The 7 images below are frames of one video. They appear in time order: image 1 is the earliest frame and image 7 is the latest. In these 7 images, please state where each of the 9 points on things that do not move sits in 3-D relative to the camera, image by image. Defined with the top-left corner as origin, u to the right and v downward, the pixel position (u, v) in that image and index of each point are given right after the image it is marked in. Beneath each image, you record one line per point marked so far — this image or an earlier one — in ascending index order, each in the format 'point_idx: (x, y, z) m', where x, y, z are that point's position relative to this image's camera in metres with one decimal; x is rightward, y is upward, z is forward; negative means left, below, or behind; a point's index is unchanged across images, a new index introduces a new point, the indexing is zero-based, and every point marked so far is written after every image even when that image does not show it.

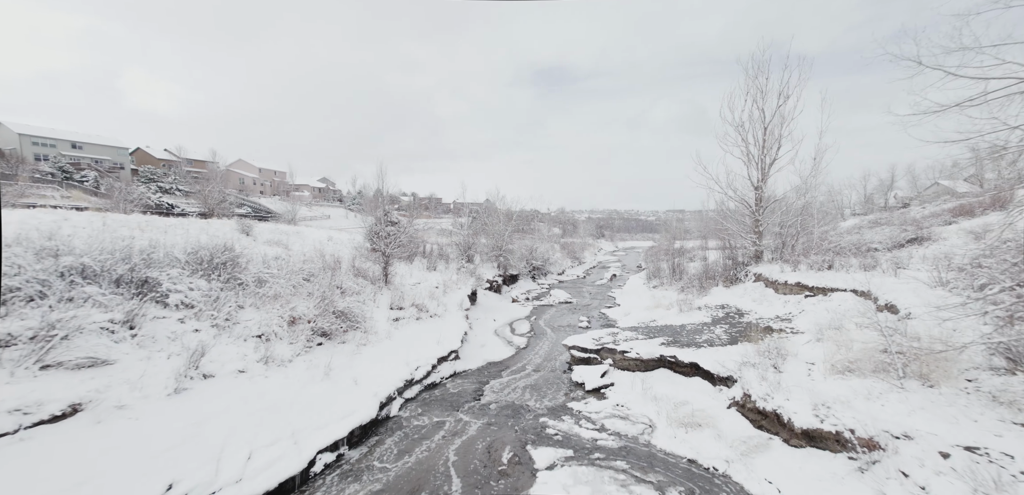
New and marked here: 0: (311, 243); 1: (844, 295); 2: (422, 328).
0: (-9.4, +0.2, +18.8) m
1: (+10.0, -1.5, +12.2) m
2: (-3.2, -2.9, +14.5) m
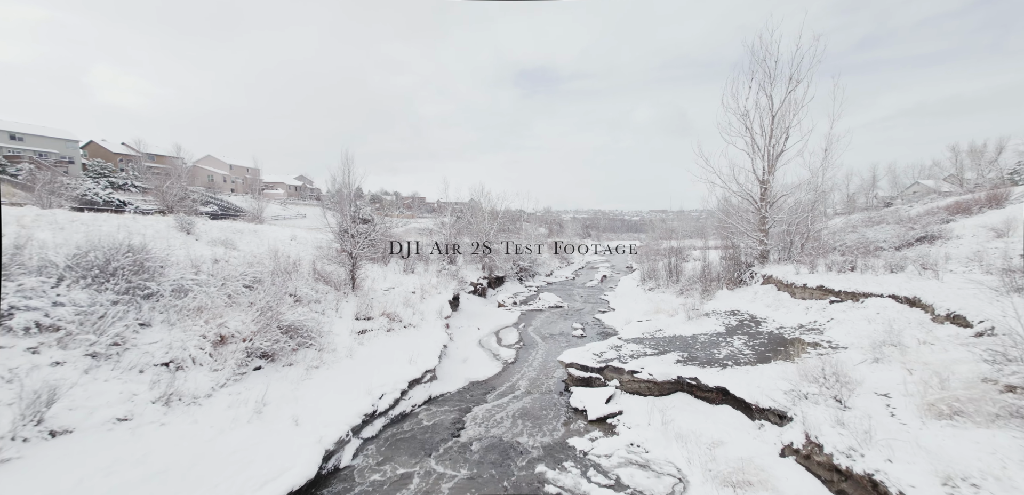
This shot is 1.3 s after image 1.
0: (-9.9, +0.2, +16.5) m
1: (+9.7, -1.4, +10.5) m
2: (-3.7, -2.9, +12.4) m
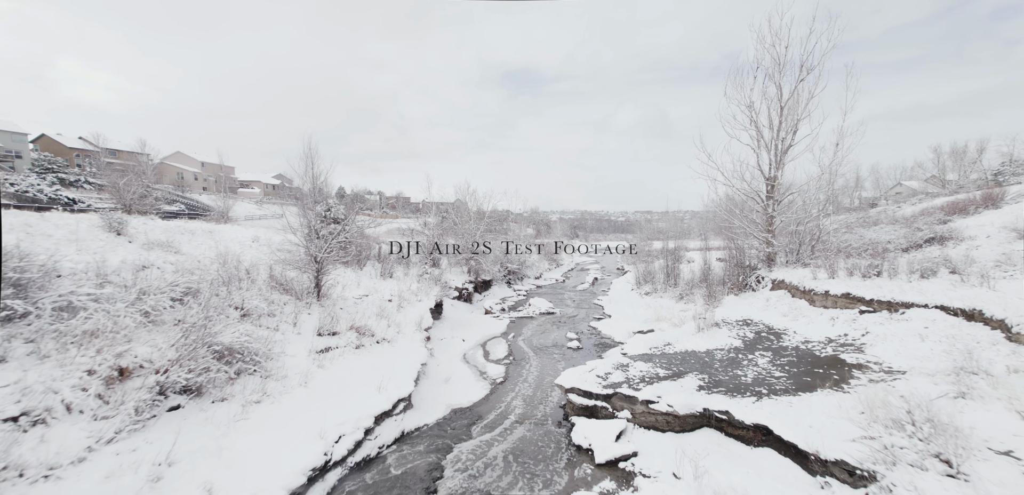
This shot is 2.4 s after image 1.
0: (-10.4, +0.1, +14.4) m
1: (+9.4, -1.5, +9.1) m
2: (-3.9, -3.0, +10.5) m
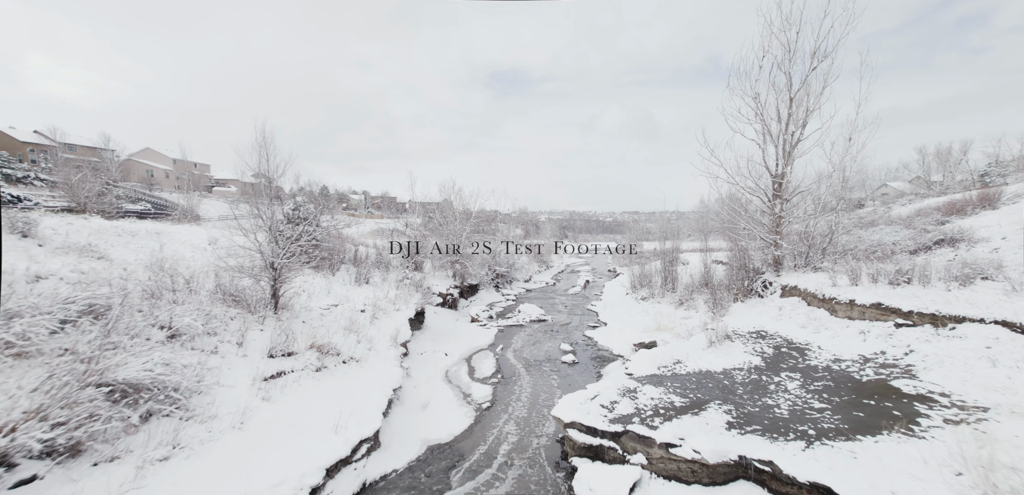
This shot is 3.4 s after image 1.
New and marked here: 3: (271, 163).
0: (-10.7, 0.0, +12.5) m
1: (+9.2, -1.6, +7.8) m
2: (-4.2, -3.2, +8.8) m
3: (-6.5, +2.3, +10.9) m
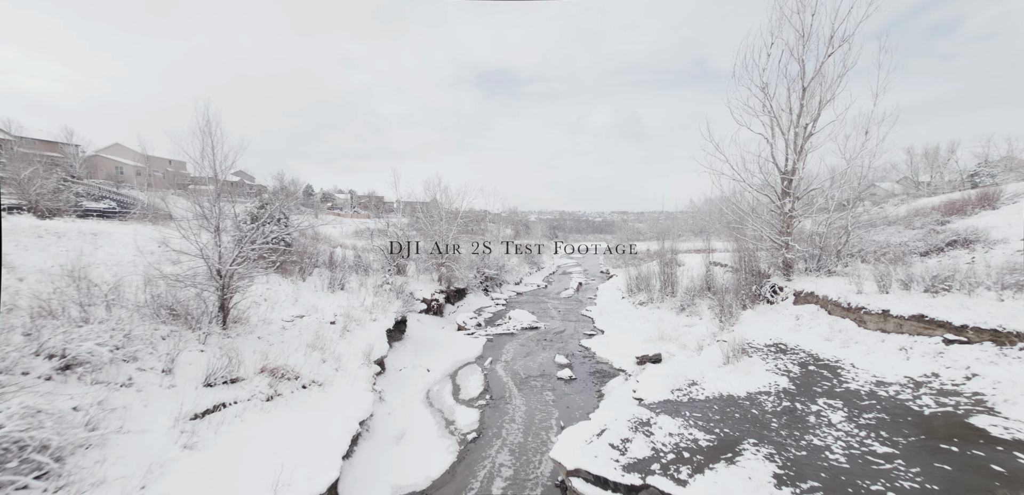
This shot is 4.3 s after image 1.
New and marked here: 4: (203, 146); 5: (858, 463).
0: (-11.0, -0.2, +10.7) m
1: (+9.0, -1.7, +6.5) m
2: (-4.4, -3.2, +7.2) m
3: (-6.8, +2.2, +9.3) m
4: (-7.2, +2.4, +9.4) m
5: (+4.7, -3.0, +5.6) m
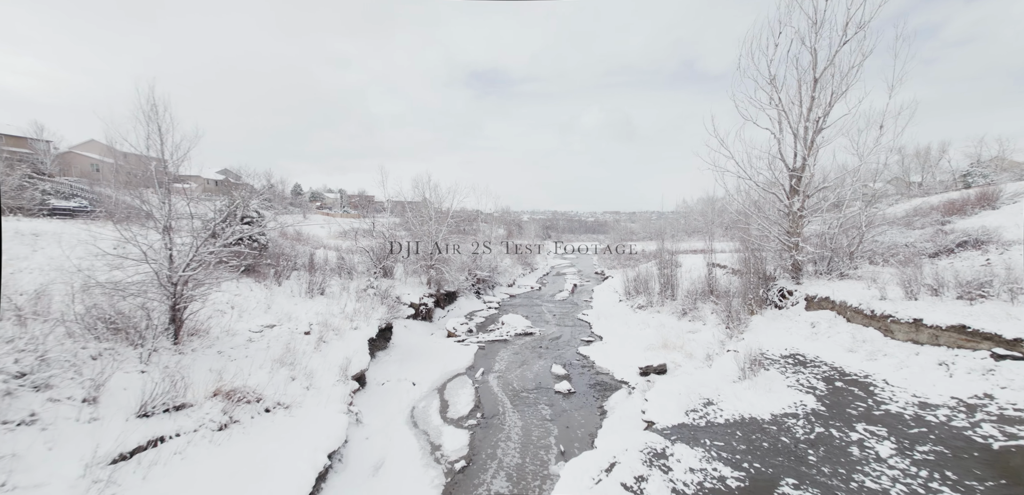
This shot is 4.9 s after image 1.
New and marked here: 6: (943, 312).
0: (-11.2, -0.2, +9.4) m
1: (+9.0, -1.7, +5.5) m
2: (-4.5, -3.3, +6.0) m
3: (-6.9, +2.1, +8.0) m
4: (-7.3, +2.3, +8.2) m
5: (+4.7, -3.1, +4.6) m
6: (+9.4, -1.4, +8.8) m
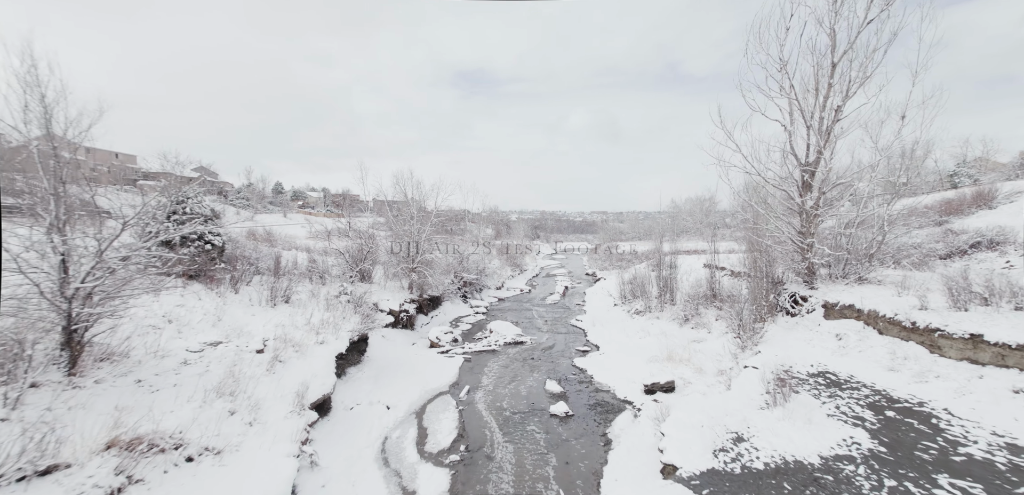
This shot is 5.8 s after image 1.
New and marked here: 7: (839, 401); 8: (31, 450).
0: (-11.4, -0.3, +7.5) m
1: (+8.9, -1.8, +4.3) m
2: (-4.6, -3.4, +4.3) m
3: (-7.0, +2.0, +6.3) m
4: (-7.5, +2.2, +6.4) m
5: (+4.6, -3.1, +3.2) m
6: (+9.2, -1.5, +7.5) m
7: (+6.5, -3.0, +8.0) m
8: (-6.0, -2.5, +5.3) m
